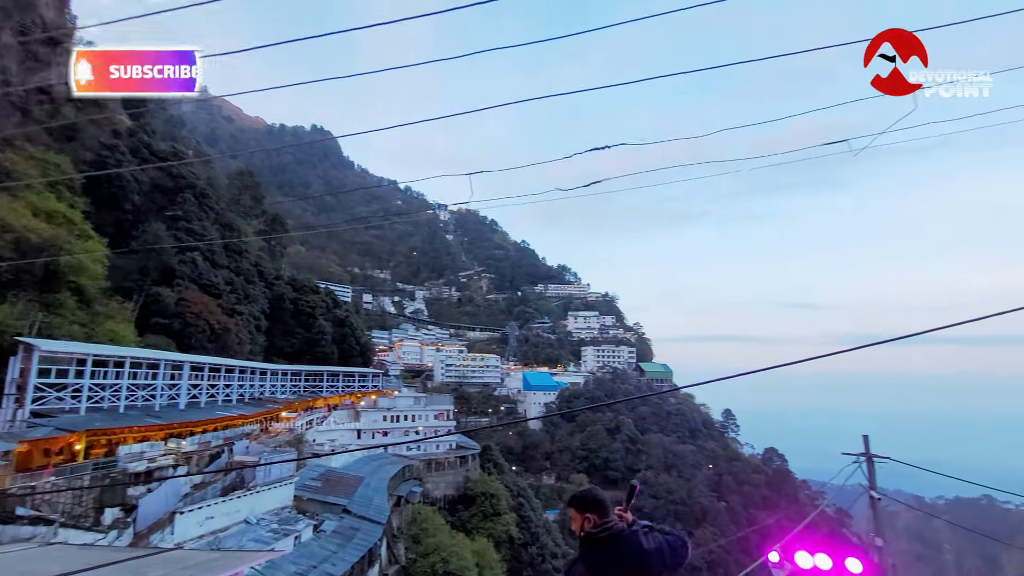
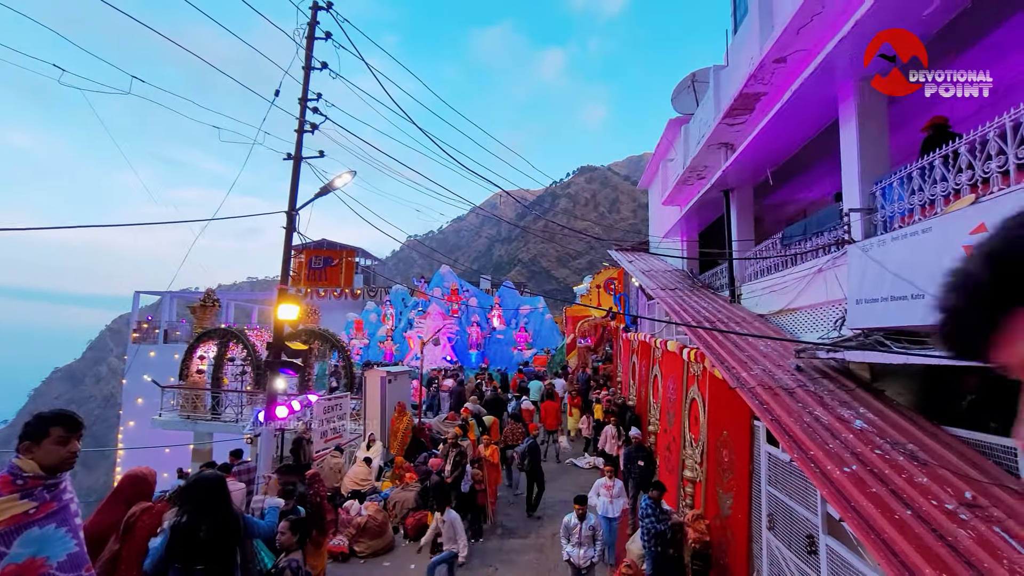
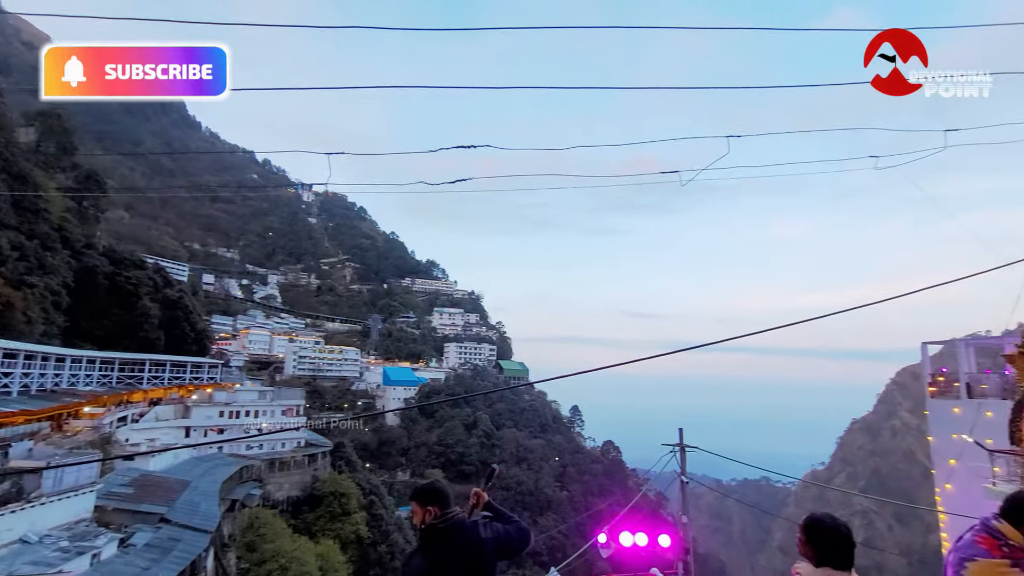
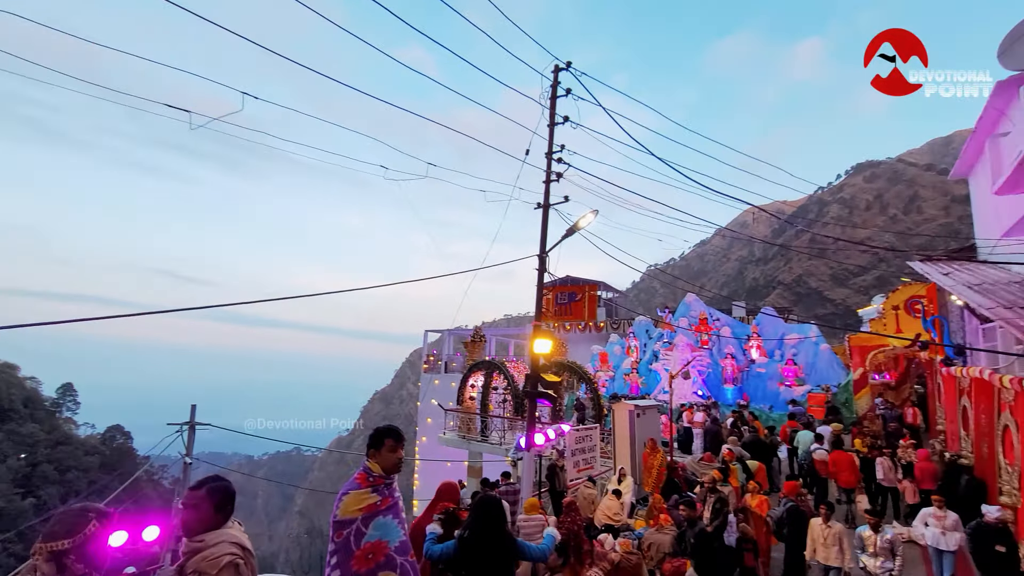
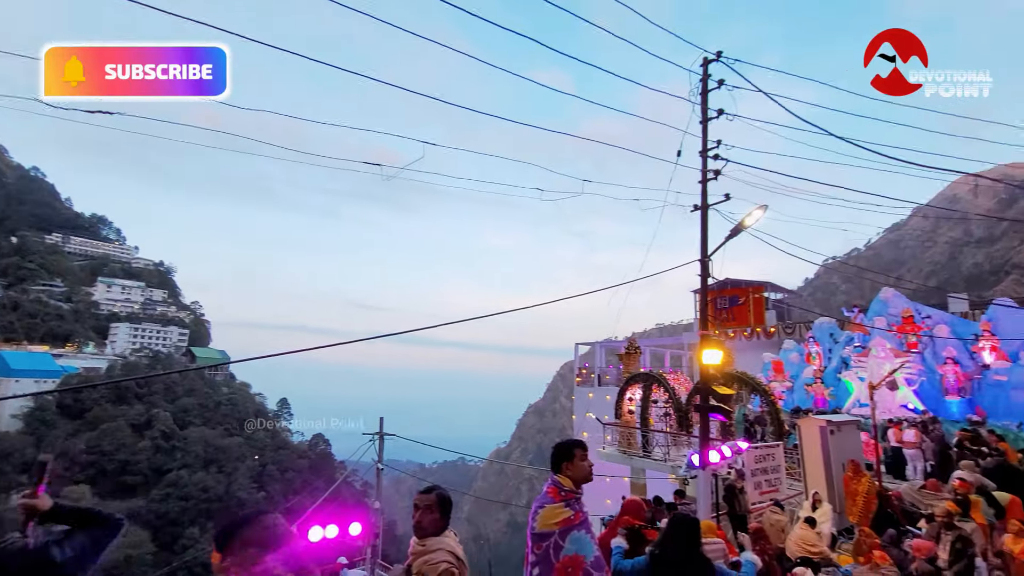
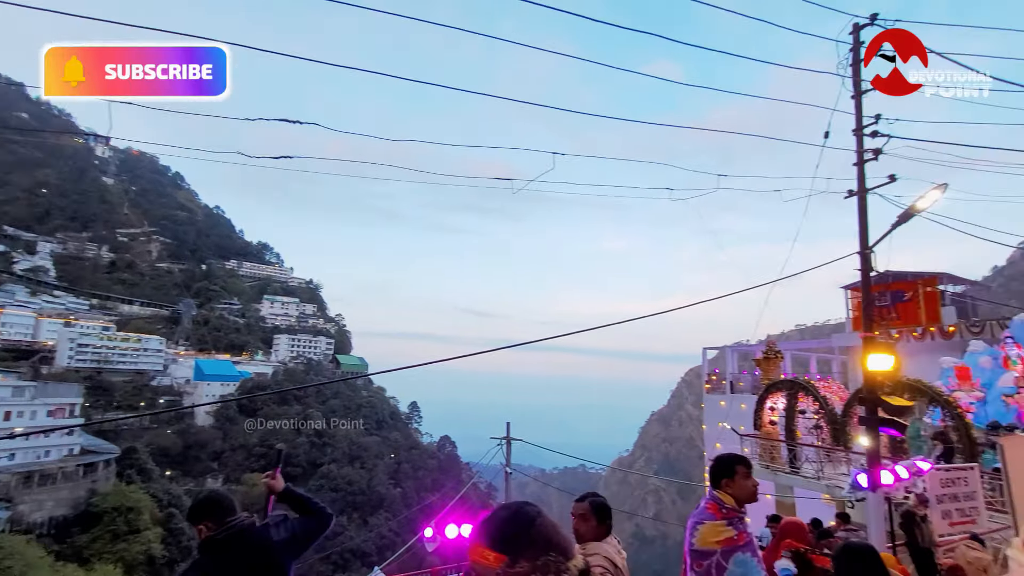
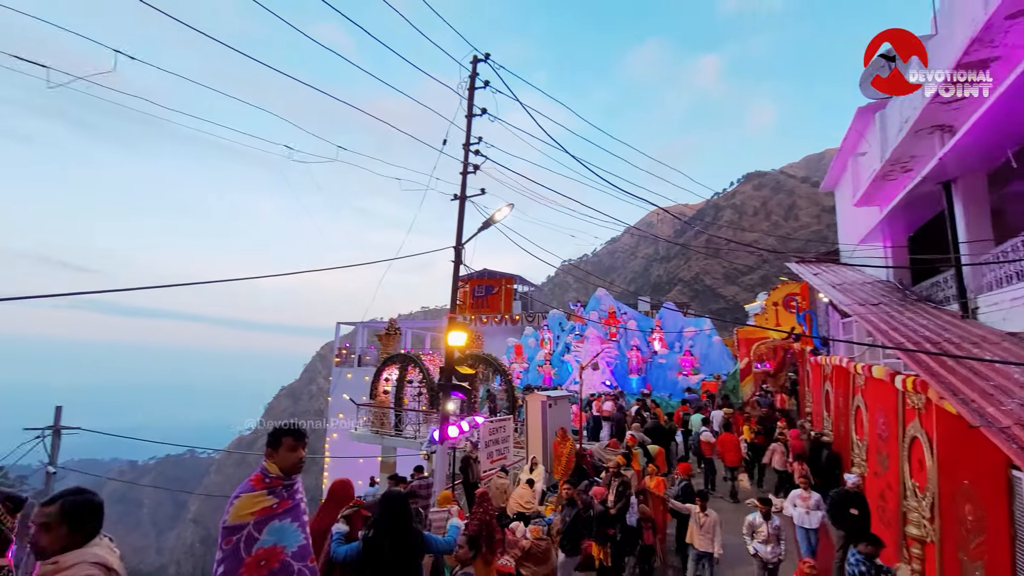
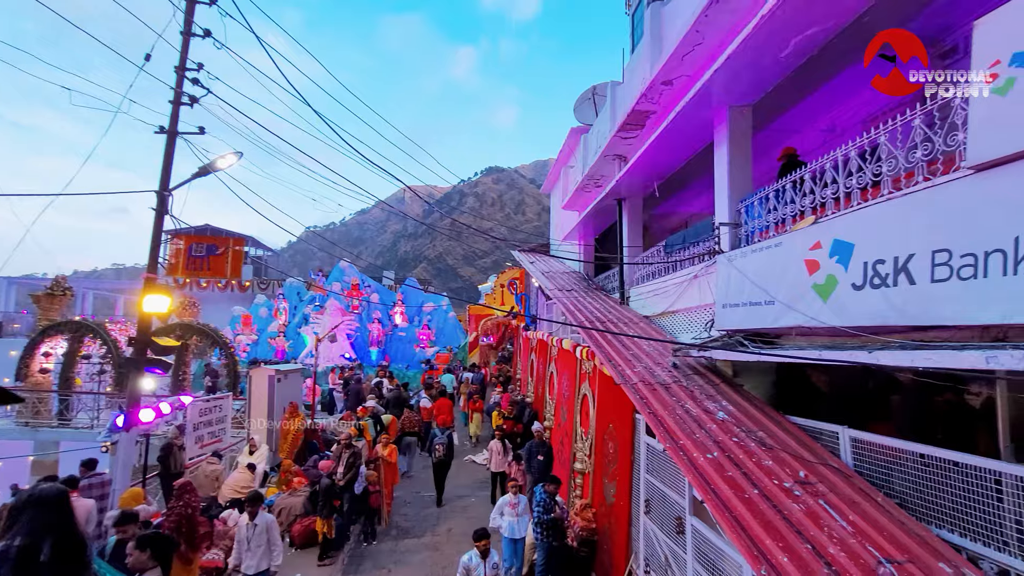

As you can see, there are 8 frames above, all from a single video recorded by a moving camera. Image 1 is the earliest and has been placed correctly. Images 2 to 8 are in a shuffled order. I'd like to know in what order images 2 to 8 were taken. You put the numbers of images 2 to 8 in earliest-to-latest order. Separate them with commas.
3, 6, 5, 4, 7, 2, 8
